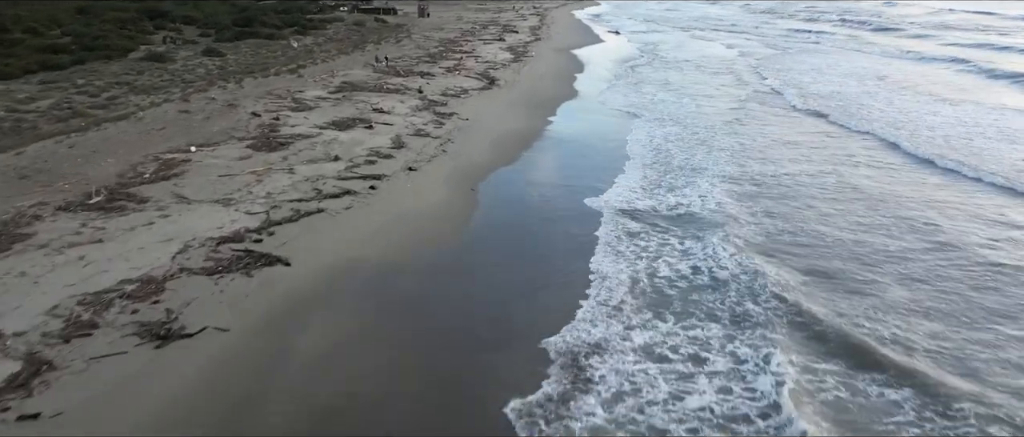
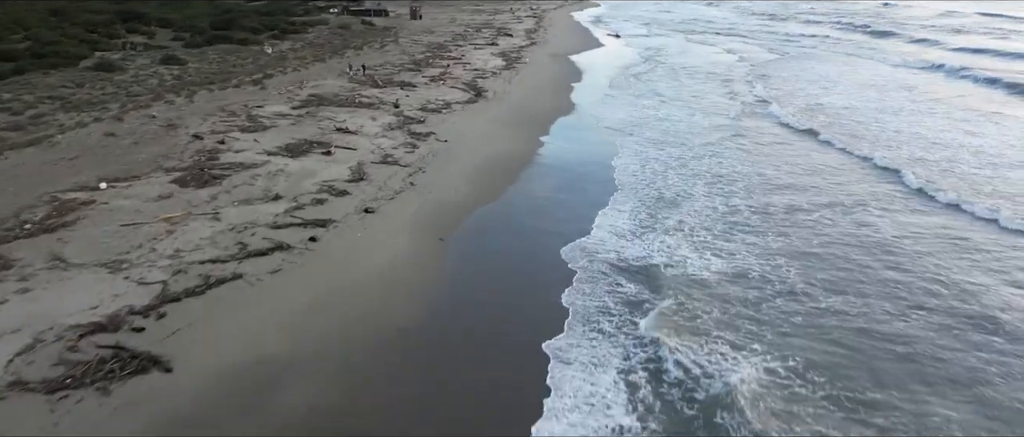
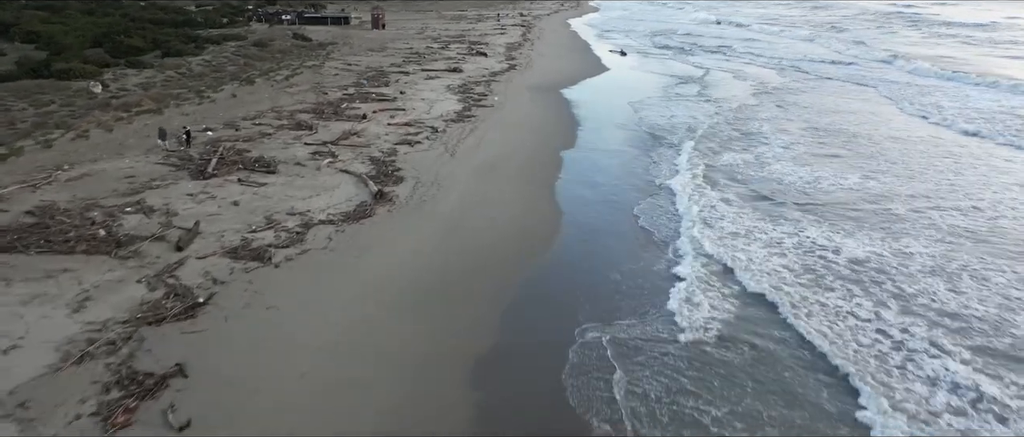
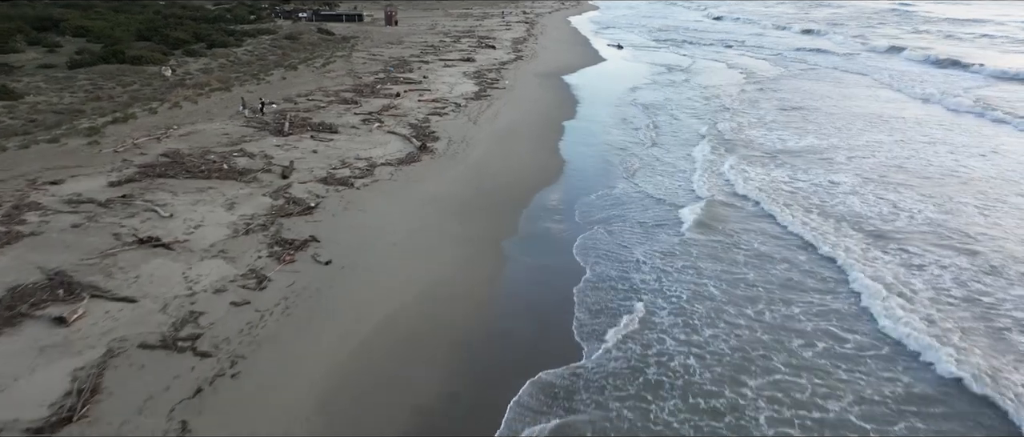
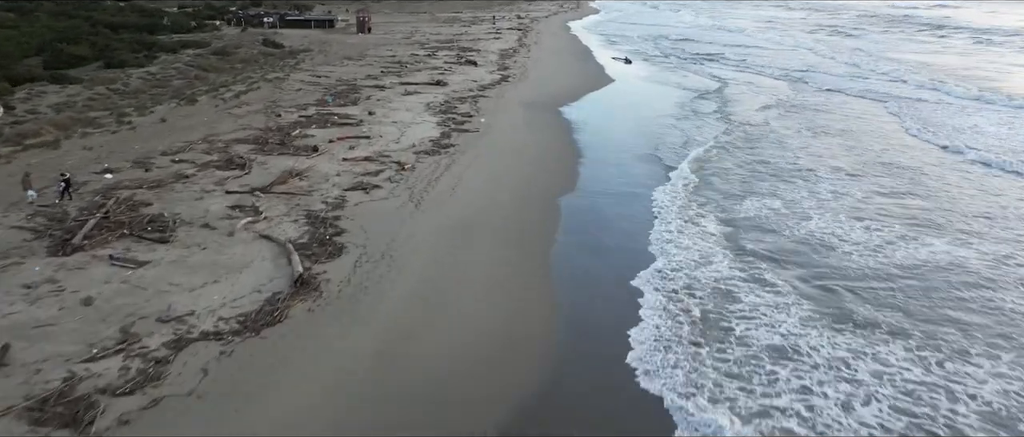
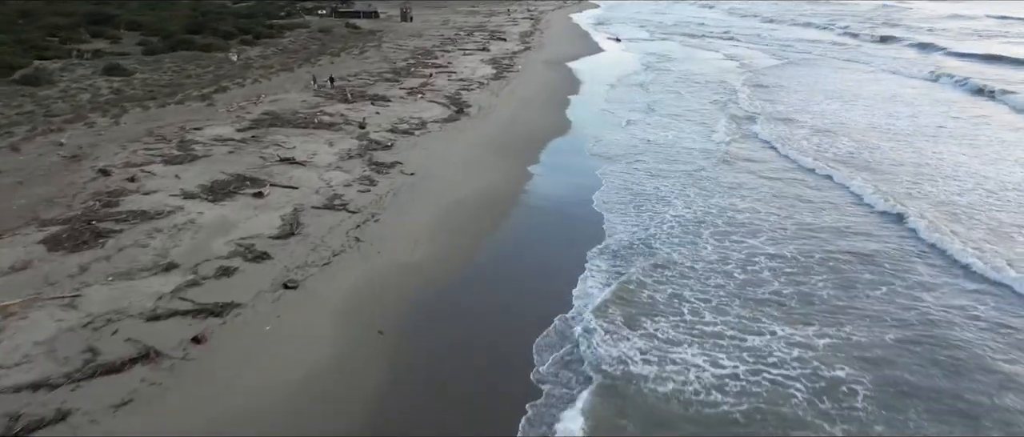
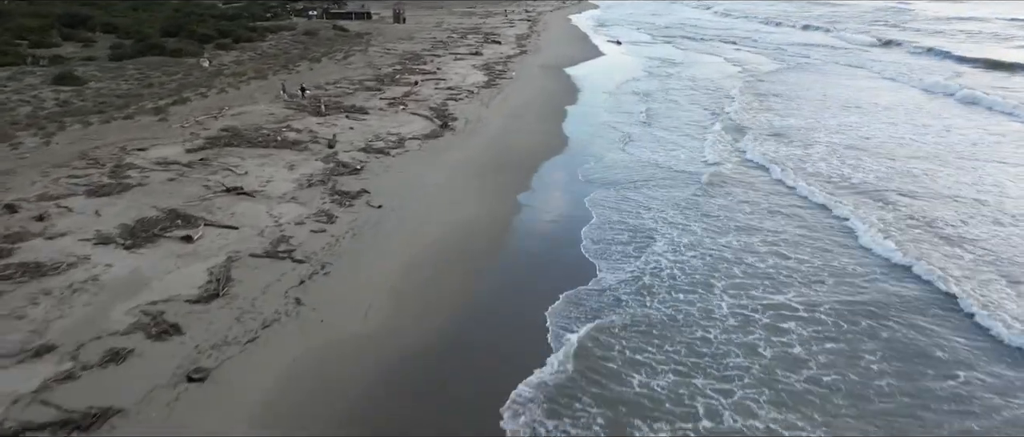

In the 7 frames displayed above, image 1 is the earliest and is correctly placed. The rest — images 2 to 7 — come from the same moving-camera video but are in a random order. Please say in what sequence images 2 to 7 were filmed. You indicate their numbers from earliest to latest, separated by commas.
2, 6, 7, 4, 3, 5
